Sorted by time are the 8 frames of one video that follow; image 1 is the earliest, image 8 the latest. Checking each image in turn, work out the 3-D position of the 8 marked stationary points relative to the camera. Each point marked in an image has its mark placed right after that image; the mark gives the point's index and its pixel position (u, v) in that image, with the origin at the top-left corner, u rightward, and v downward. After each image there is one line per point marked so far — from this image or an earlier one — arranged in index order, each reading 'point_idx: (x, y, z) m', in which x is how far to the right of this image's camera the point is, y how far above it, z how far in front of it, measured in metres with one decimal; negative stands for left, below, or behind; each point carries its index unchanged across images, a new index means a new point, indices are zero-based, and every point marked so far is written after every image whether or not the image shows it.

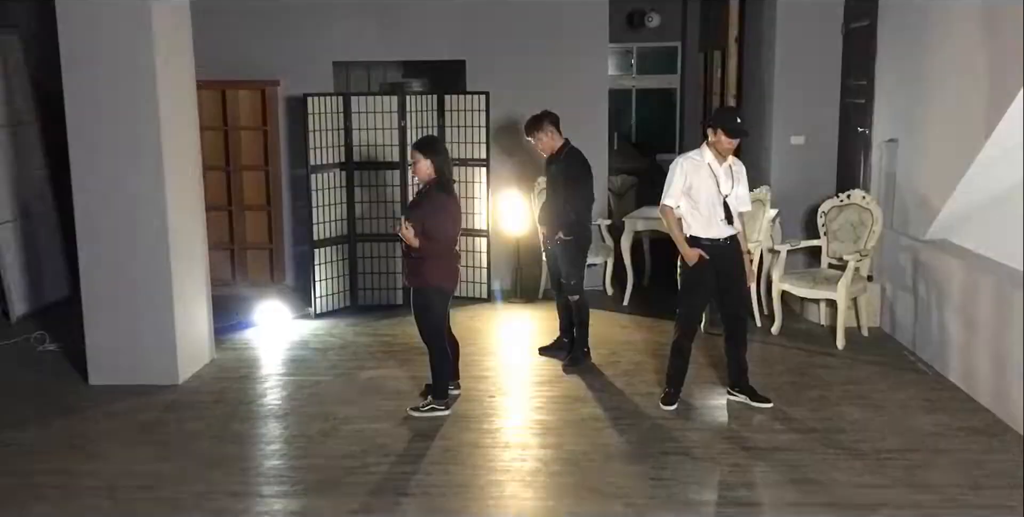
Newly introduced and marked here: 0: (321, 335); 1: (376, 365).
0: (-1.1, -0.4, +5.6) m
1: (-0.7, -0.5, +5.1) m
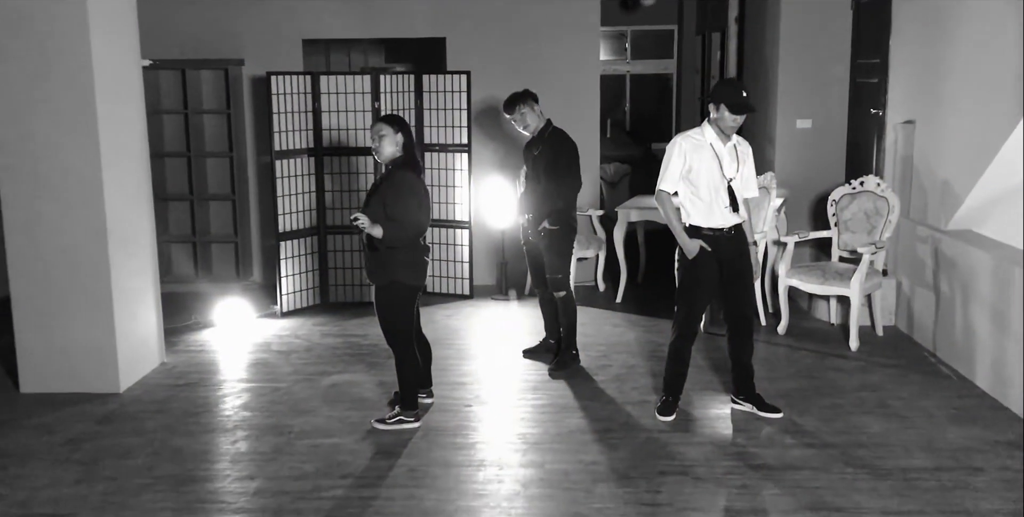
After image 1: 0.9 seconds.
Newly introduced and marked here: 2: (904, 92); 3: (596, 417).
0: (-1.2, -0.4, +5.2) m
1: (-0.8, -0.5, +4.6) m
2: (+2.1, +0.9, +5.3) m
3: (+0.3, -0.6, +3.9) m
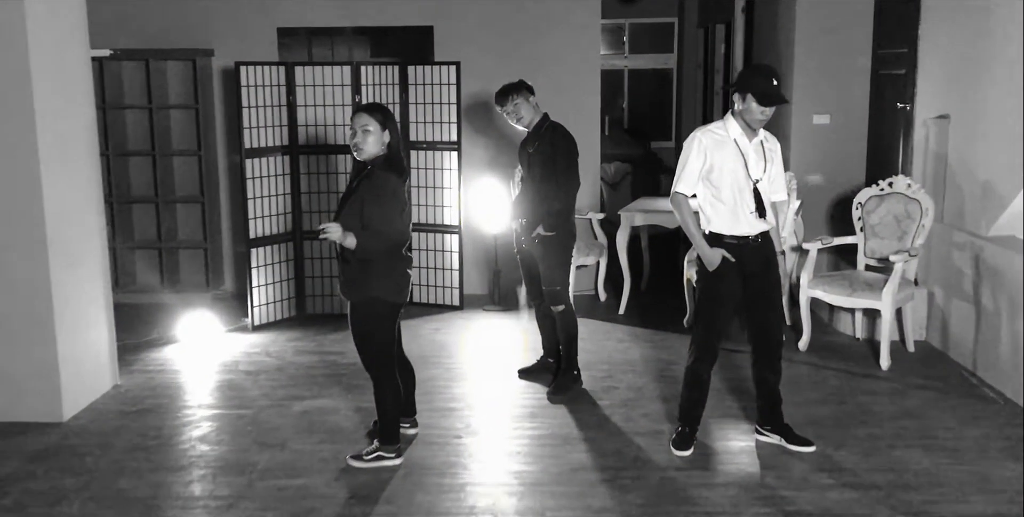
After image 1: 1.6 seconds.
0: (-1.2, -0.4, +4.7) m
1: (-0.8, -0.6, +4.1) m
2: (+2.0, +0.8, +4.8) m
3: (+0.3, -0.7, +3.5) m
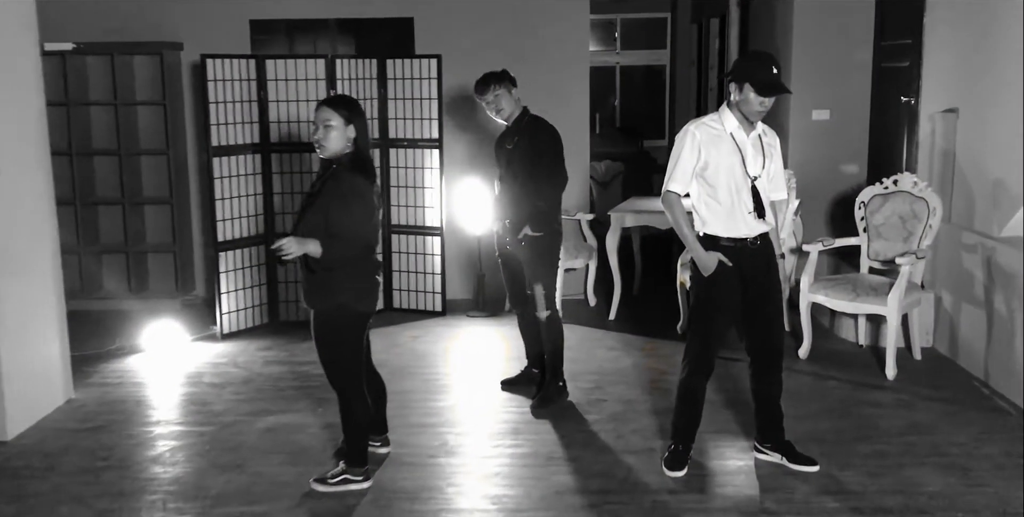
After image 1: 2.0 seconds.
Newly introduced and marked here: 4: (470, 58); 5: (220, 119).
0: (-1.3, -0.5, +4.4) m
1: (-0.9, -0.6, +3.8) m
2: (+1.9, +0.8, +4.5) m
3: (+0.2, -0.7, +3.2) m
4: (-0.2, +1.1, +5.4) m
5: (-1.4, +0.7, +4.7) m
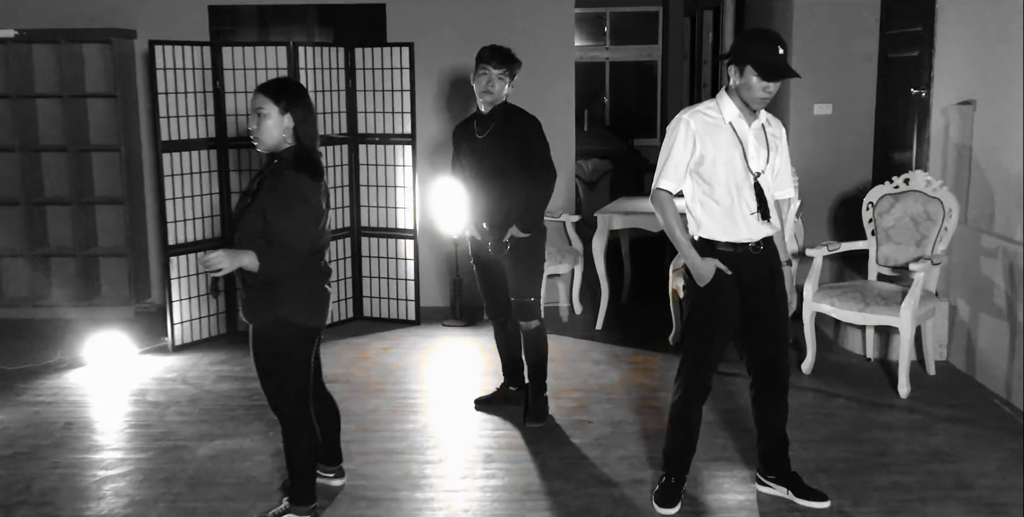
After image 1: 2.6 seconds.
0: (-1.4, -0.5, +4.0) m
1: (-1.0, -0.6, +3.5) m
2: (+1.9, +0.8, +4.2) m
3: (+0.2, -0.7, +2.8) m
4: (-0.3, +1.1, +5.0) m
5: (-1.5, +0.6, +4.4) m
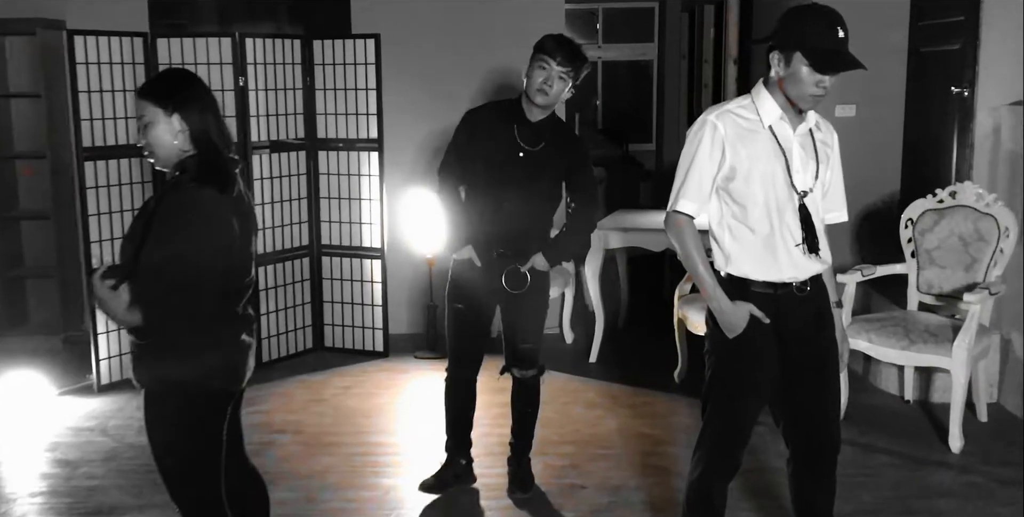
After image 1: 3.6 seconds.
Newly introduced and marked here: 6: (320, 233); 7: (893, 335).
0: (-1.4, -0.6, +3.4) m
1: (-1.0, -0.7, +2.8) m
2: (+1.8, +0.7, +3.6) m
3: (+0.1, -0.8, +2.2) m
4: (-0.4, +1.0, +4.4) m
5: (-1.6, +0.5, +3.7) m
6: (-0.8, +0.1, +4.4) m
7: (+1.2, -0.2, +3.3) m
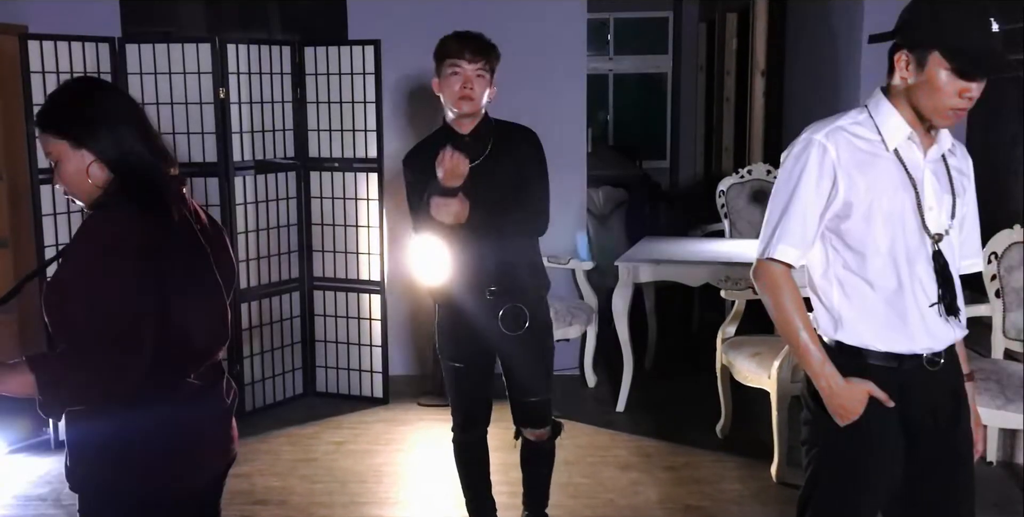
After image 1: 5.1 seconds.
0: (-1.4, -0.7, +2.9) m
1: (-1.0, -0.8, +2.4) m
2: (+1.8, +0.6, +3.1) m
3: (+0.2, -0.9, +1.7) m
4: (-0.3, +0.8, +4.0) m
5: (-1.5, +0.4, +3.3) m
6: (-0.8, 0.0, +3.9) m
7: (+1.3, -0.4, +2.8) m
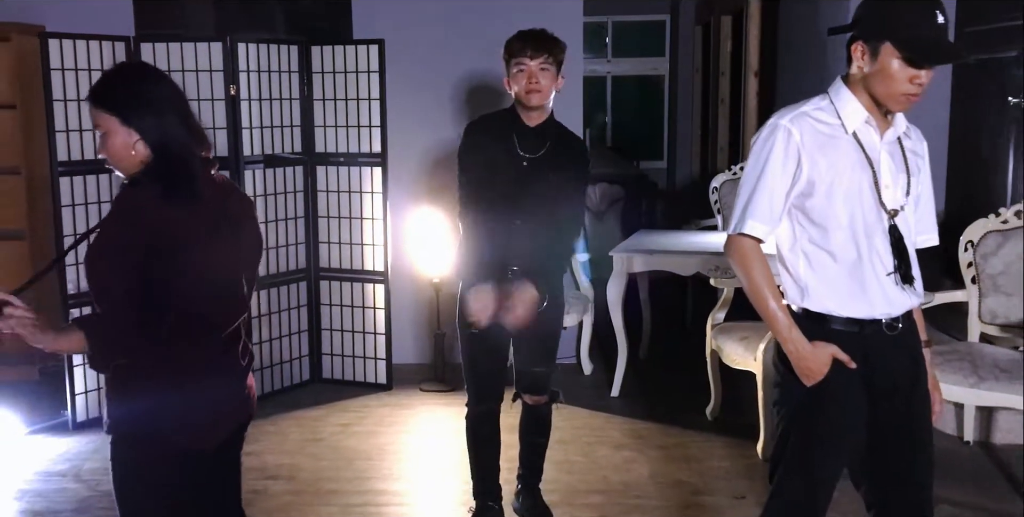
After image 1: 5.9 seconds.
0: (-1.4, -0.7, +3.0) m
1: (-1.0, -0.7, +2.5) m
2: (+1.8, +0.6, +3.3) m
3: (+0.2, -0.8, +1.9) m
4: (-0.4, +0.9, +4.1) m
5: (-1.5, +0.5, +3.4) m
6: (-0.8, 0.0, +4.0) m
7: (+1.3, -0.3, +2.9) m
